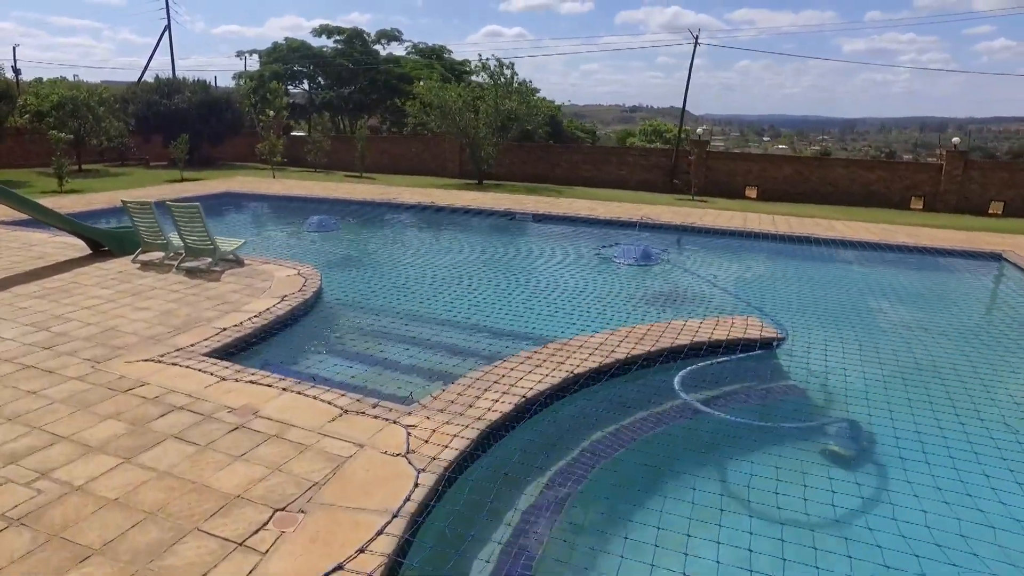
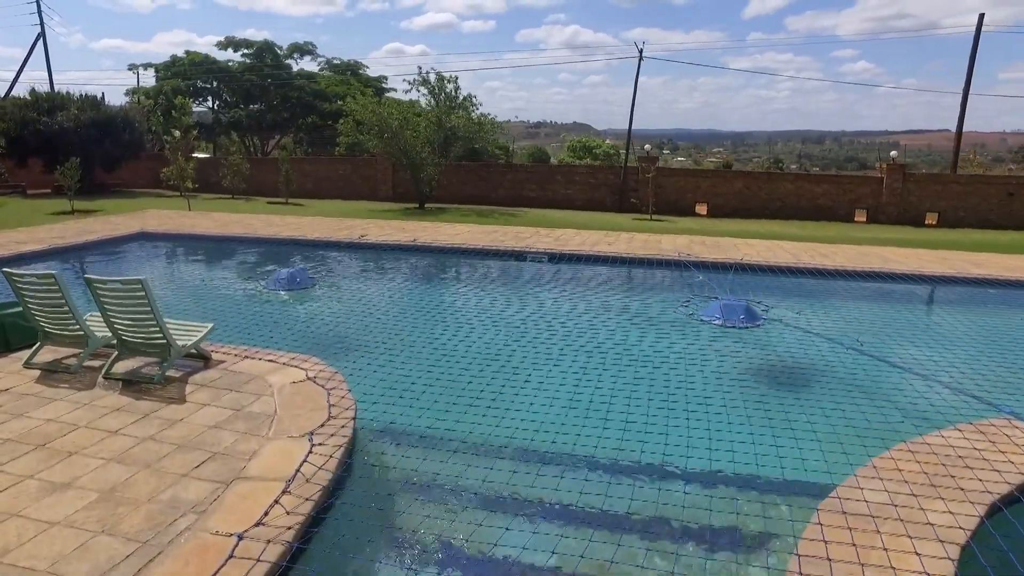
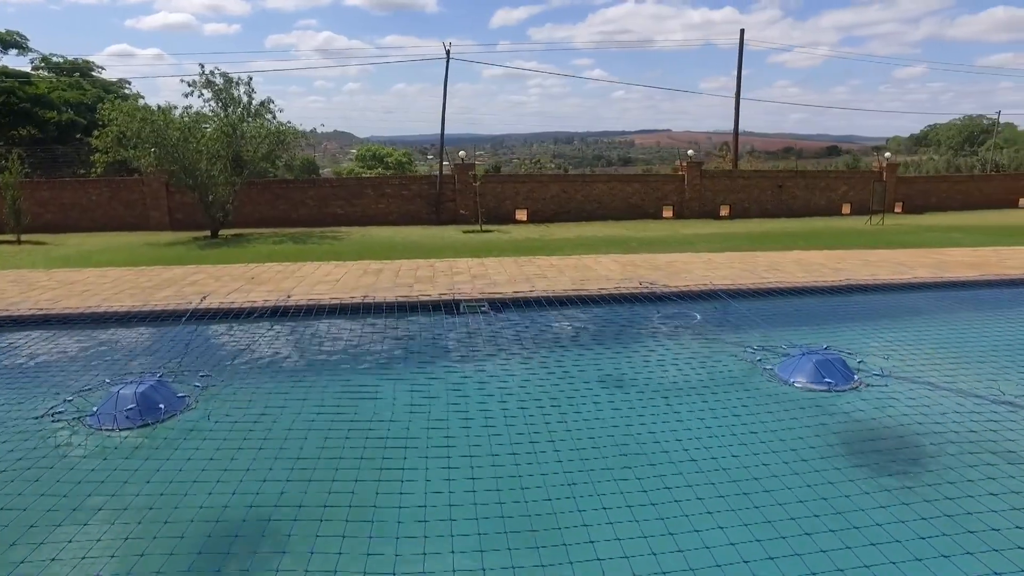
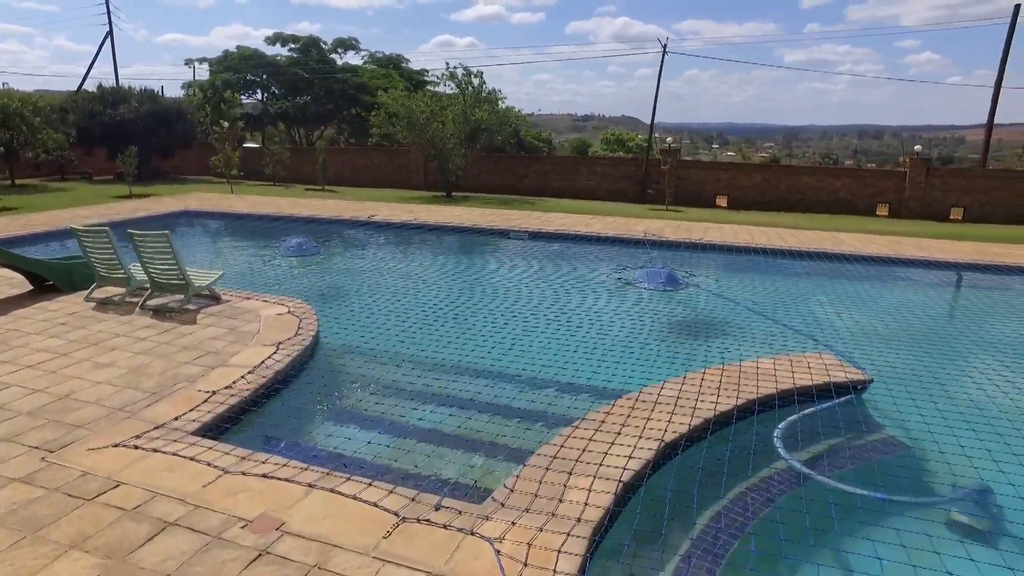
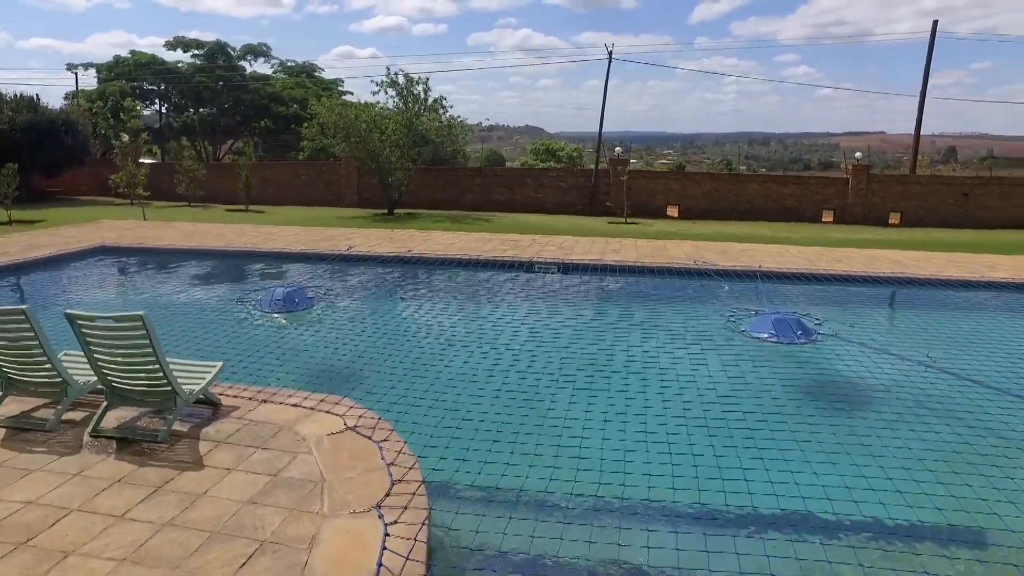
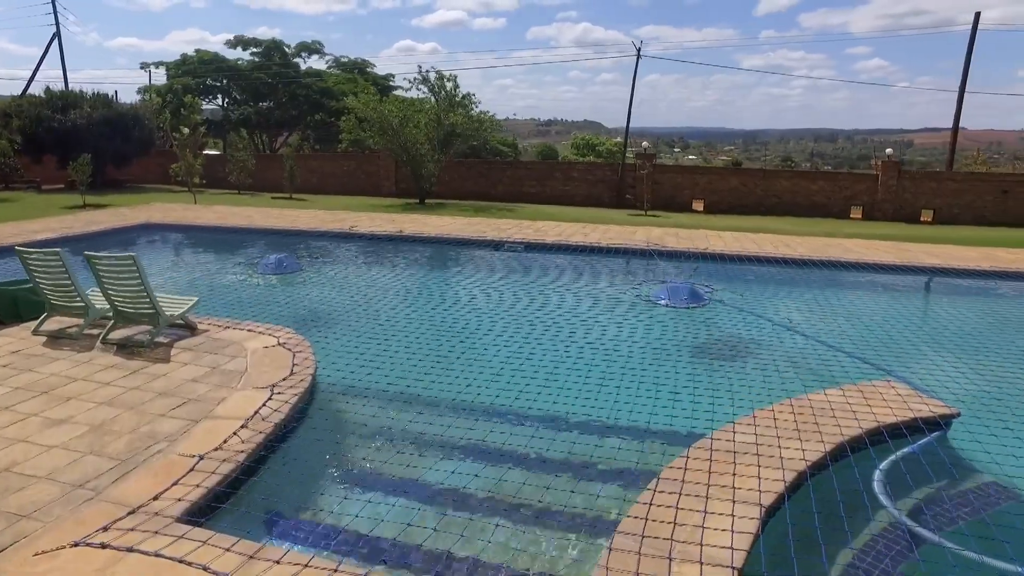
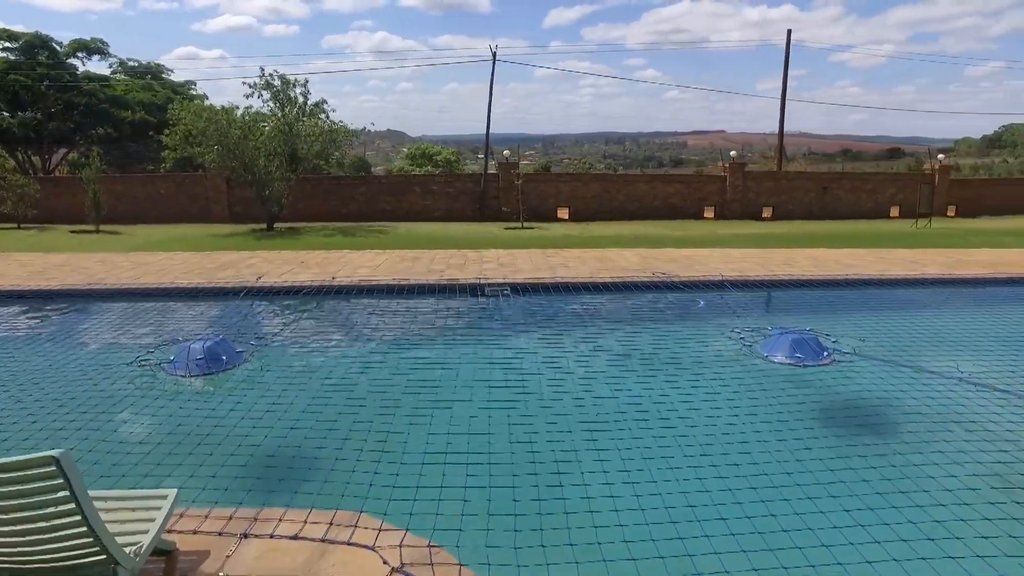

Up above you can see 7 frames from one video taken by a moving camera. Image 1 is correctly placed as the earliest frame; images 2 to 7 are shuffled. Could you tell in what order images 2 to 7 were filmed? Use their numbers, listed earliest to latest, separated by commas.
4, 6, 2, 5, 7, 3
